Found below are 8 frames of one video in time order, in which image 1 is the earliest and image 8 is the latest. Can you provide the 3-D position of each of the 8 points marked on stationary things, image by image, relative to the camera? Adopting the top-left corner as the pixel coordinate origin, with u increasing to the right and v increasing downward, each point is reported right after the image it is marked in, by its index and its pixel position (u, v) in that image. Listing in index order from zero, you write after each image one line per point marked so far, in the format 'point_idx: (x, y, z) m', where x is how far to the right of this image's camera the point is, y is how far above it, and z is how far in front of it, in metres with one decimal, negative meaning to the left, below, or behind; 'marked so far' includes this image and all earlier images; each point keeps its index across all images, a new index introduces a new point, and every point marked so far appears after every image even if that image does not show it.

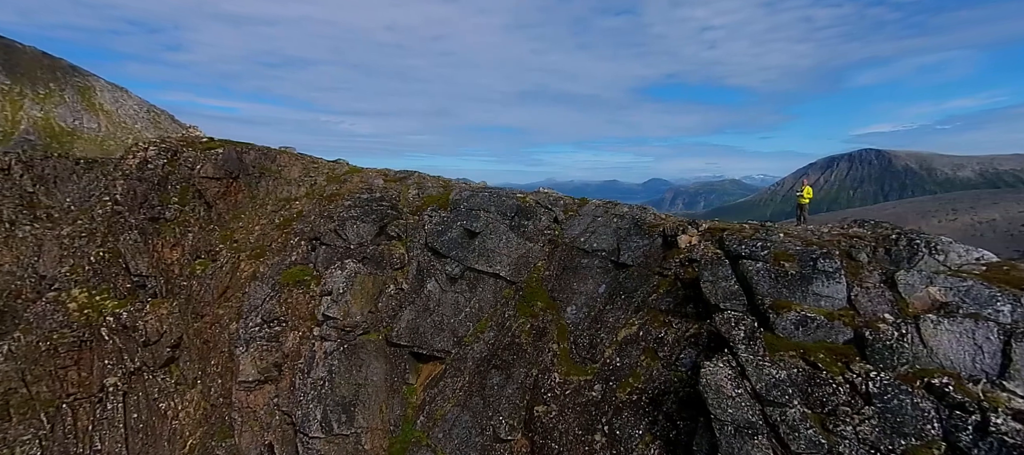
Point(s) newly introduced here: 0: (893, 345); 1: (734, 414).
0: (+11.2, -3.5, +14.7) m
1: (+6.6, -5.6, +14.7) m
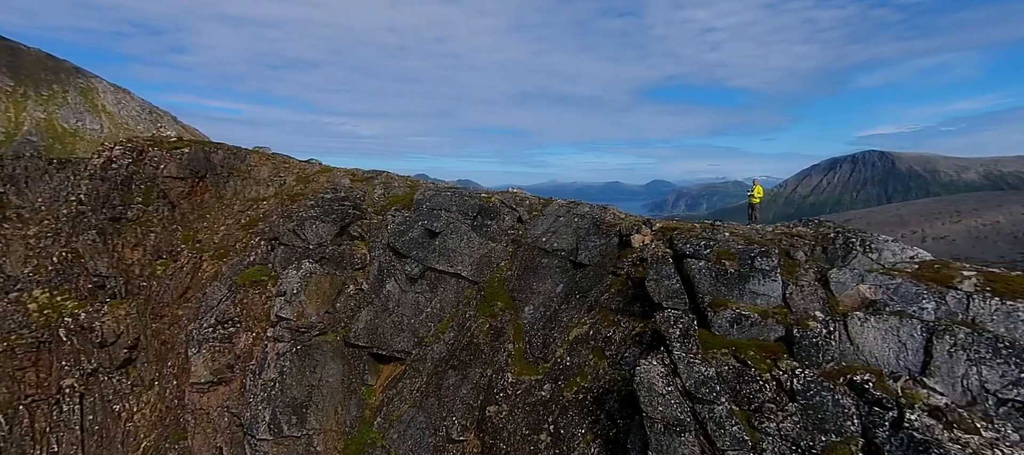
0: (+9.1, -3.4, +14.8) m
1: (+4.6, -5.5, +14.8) m
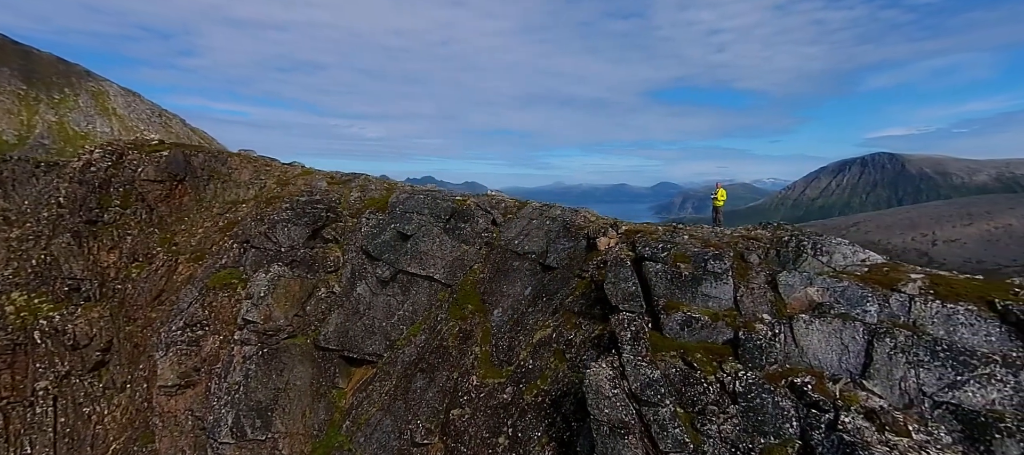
0: (+7.5, -3.5, +14.9) m
1: (+2.9, -5.6, +14.8) m
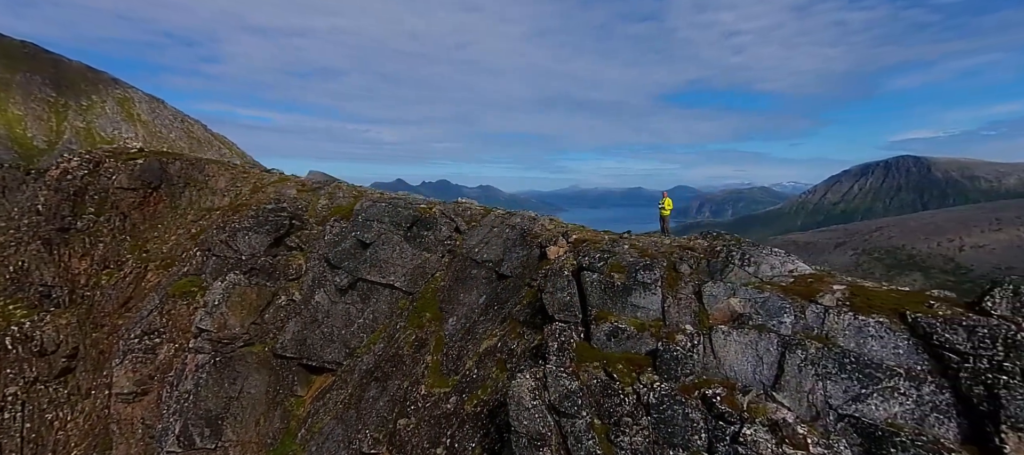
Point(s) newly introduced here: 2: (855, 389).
0: (+5.0, -3.9, +14.9) m
1: (+0.5, -5.9, +14.8) m
2: (+8.8, -4.1, +12.7) m
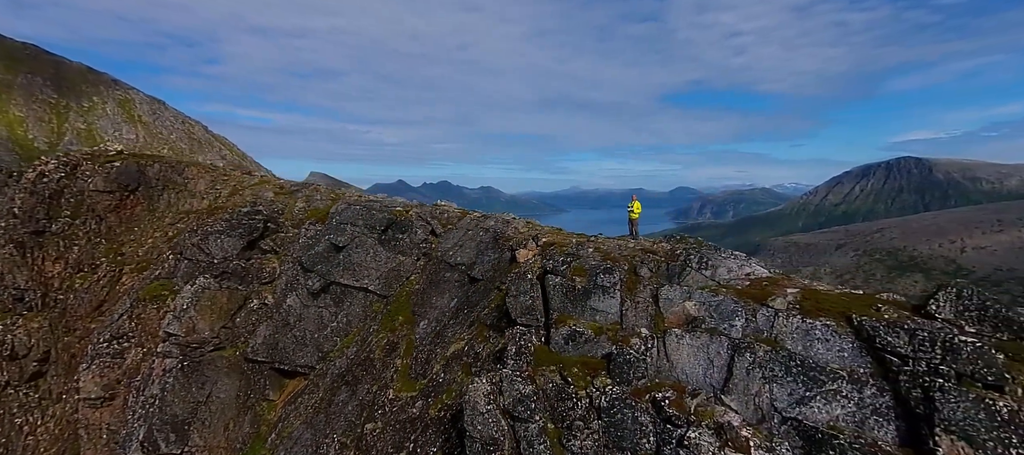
0: (+3.7, -4.0, +14.9) m
1: (-0.9, -6.1, +14.8) m
2: (+7.4, -4.2, +12.8) m
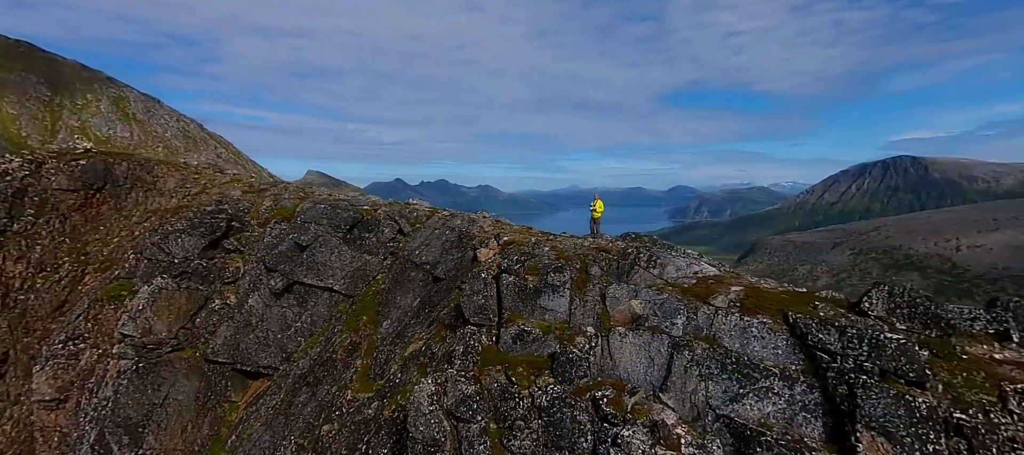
0: (+1.9, -3.9, +14.9) m
1: (-2.6, -6.0, +14.6) m
2: (+5.8, -4.2, +12.8) m
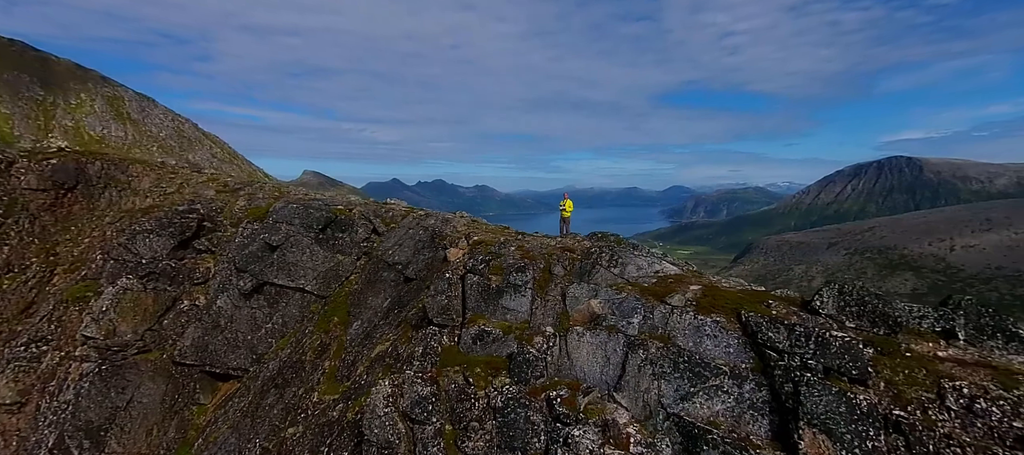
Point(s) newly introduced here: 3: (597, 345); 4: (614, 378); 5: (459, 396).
0: (+0.6, -3.9, +14.8) m
1: (-3.9, -6.0, +14.5) m
2: (+4.5, -4.2, +12.8) m
3: (+2.5, -3.4, +14.6) m
4: (+2.9, -4.3, +13.9) m
5: (-1.6, -5.0, +14.8) m
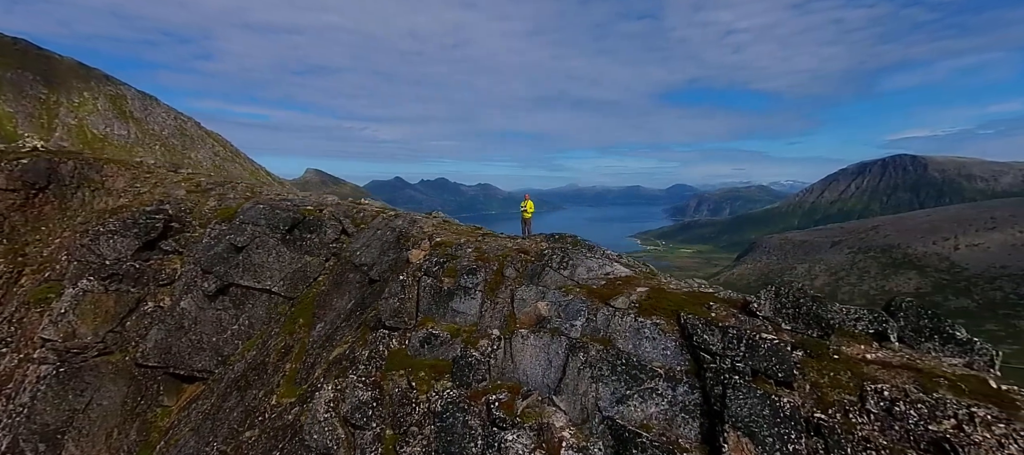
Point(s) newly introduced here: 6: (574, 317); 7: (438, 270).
0: (-1.0, -4.0, +14.8) m
1: (-5.6, -6.1, +14.4) m
2: (+2.8, -4.2, +12.8) m
3: (+0.8, -3.5, +14.5) m
4: (+1.2, -4.3, +13.9) m
5: (-3.3, -5.1, +14.7) m
6: (+1.9, -2.7, +14.9) m
7: (-2.9, -1.6, +18.9) m
